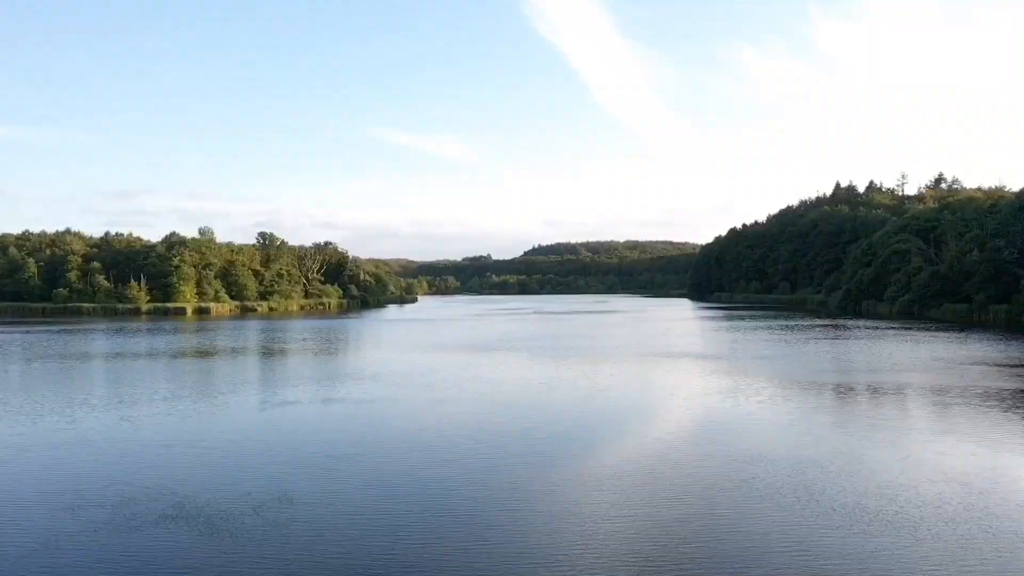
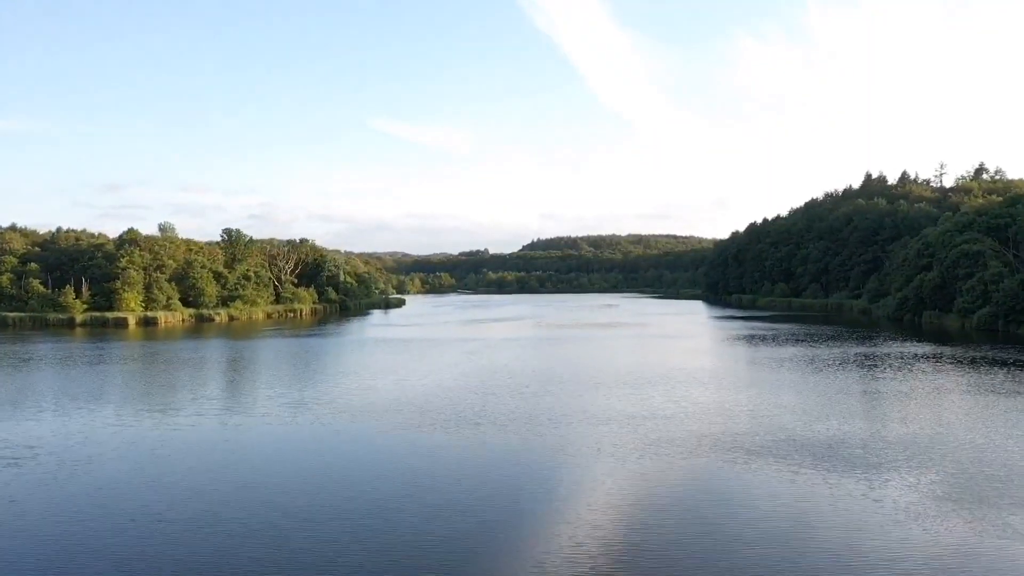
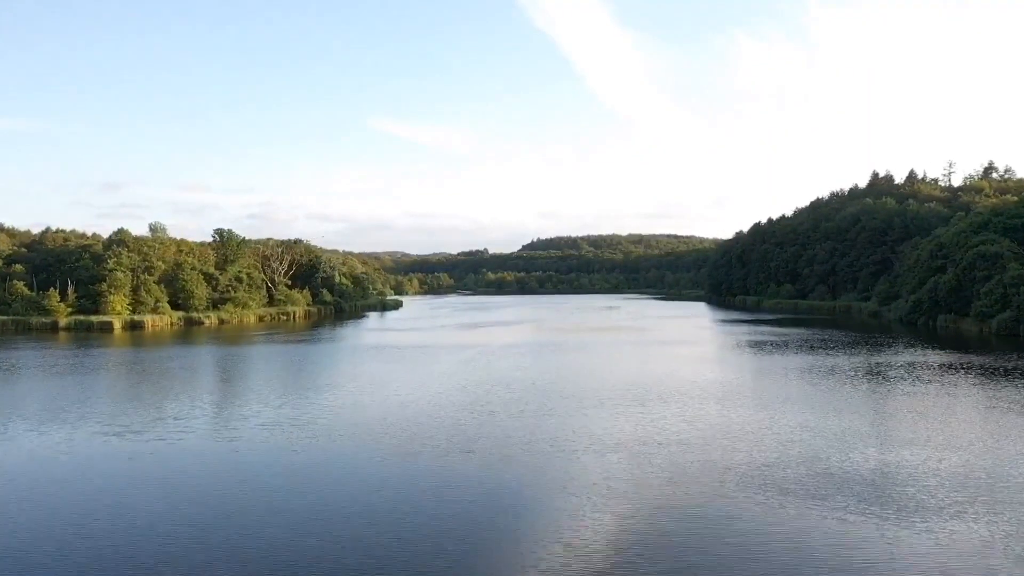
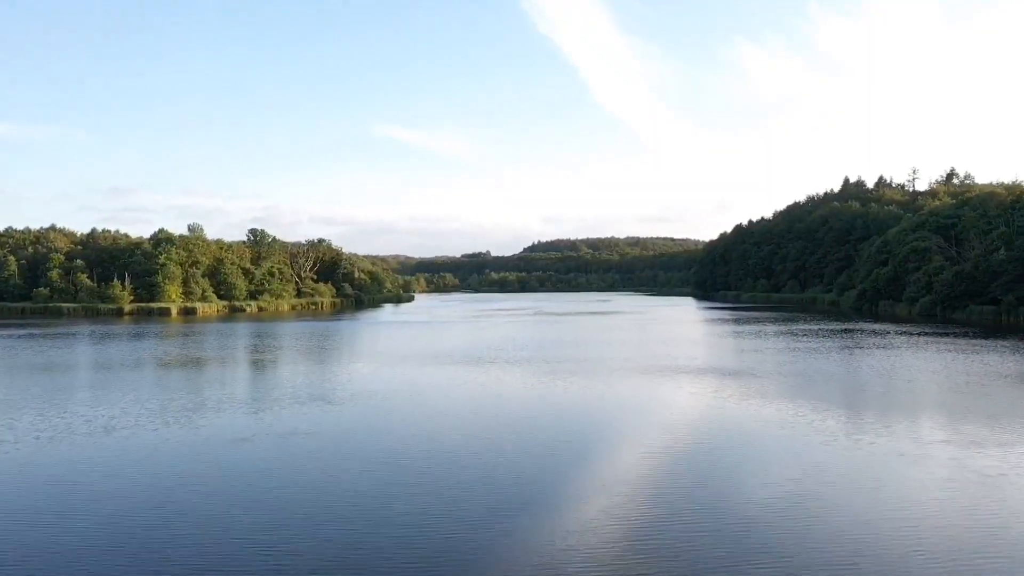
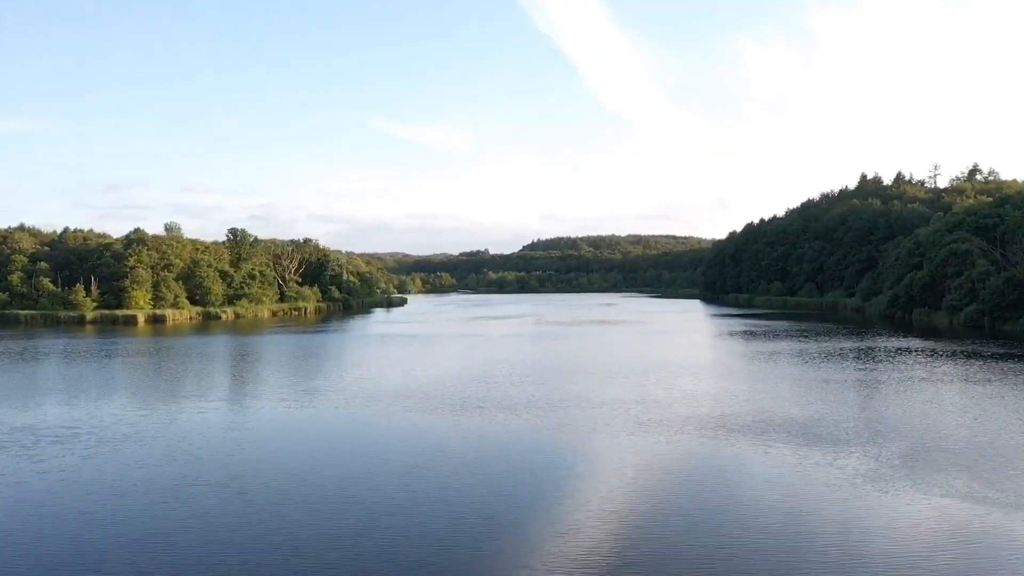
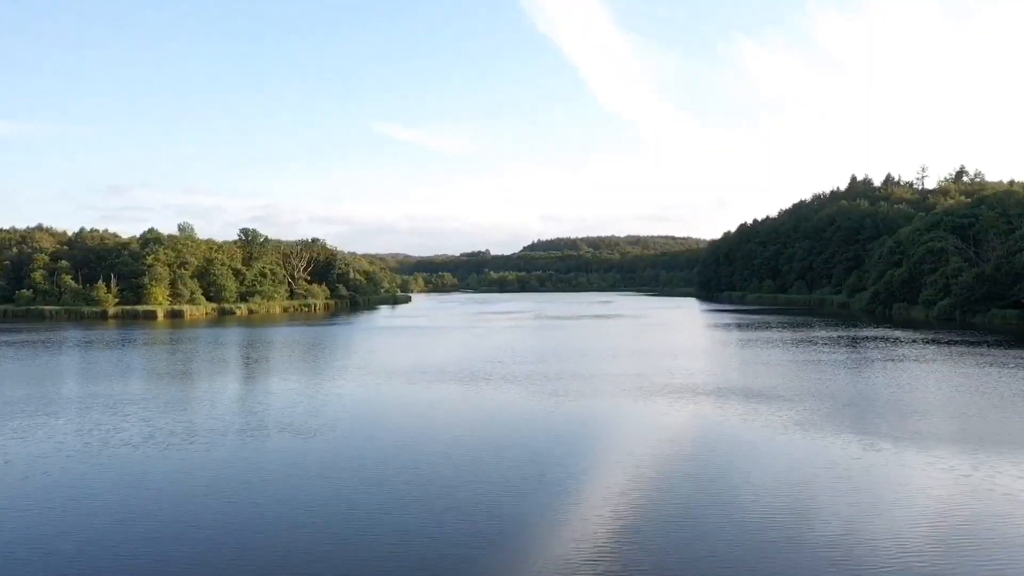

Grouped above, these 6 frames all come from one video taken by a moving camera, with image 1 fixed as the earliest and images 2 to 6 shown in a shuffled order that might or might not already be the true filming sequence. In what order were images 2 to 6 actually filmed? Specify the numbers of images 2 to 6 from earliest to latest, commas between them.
4, 6, 5, 2, 3
